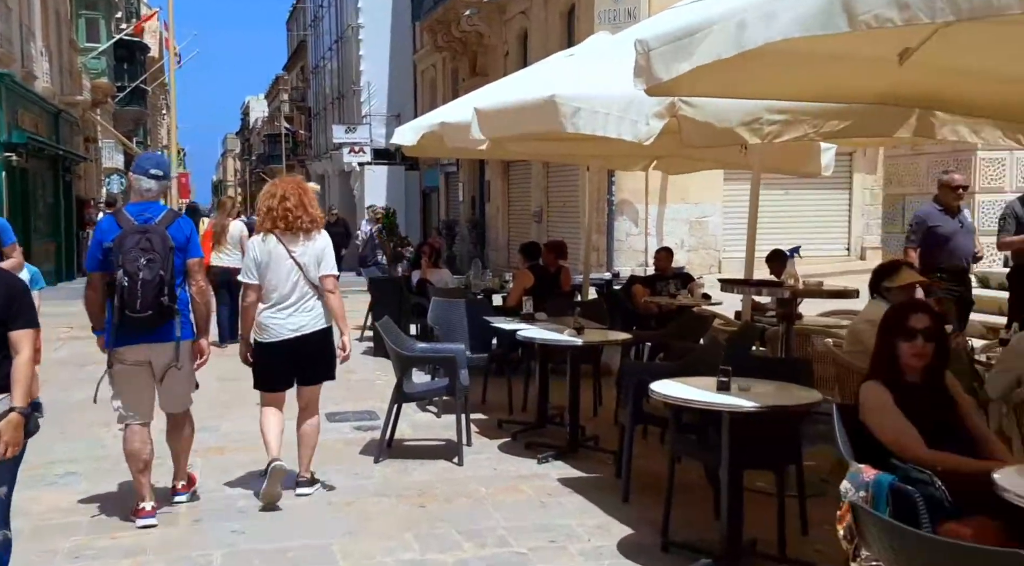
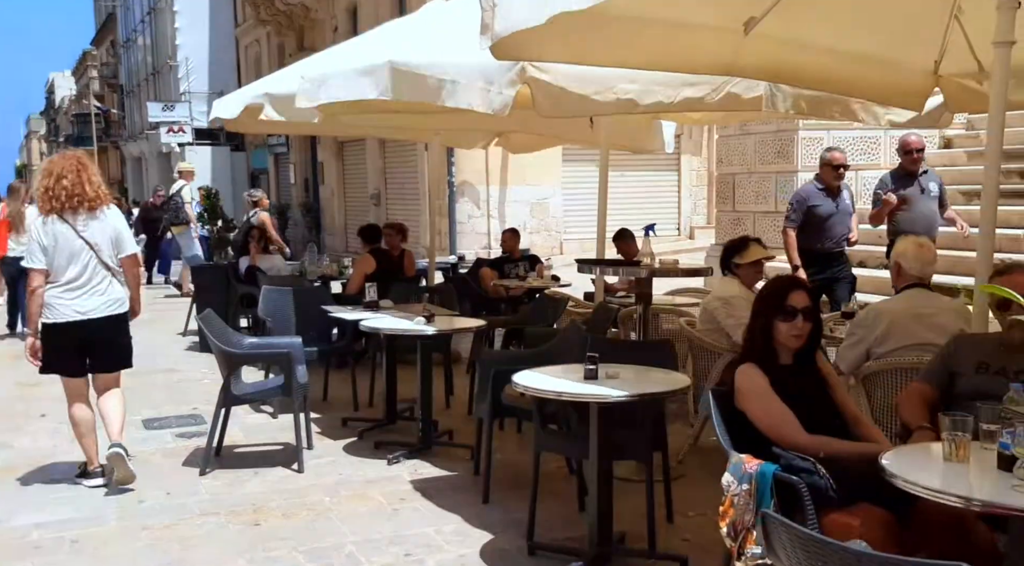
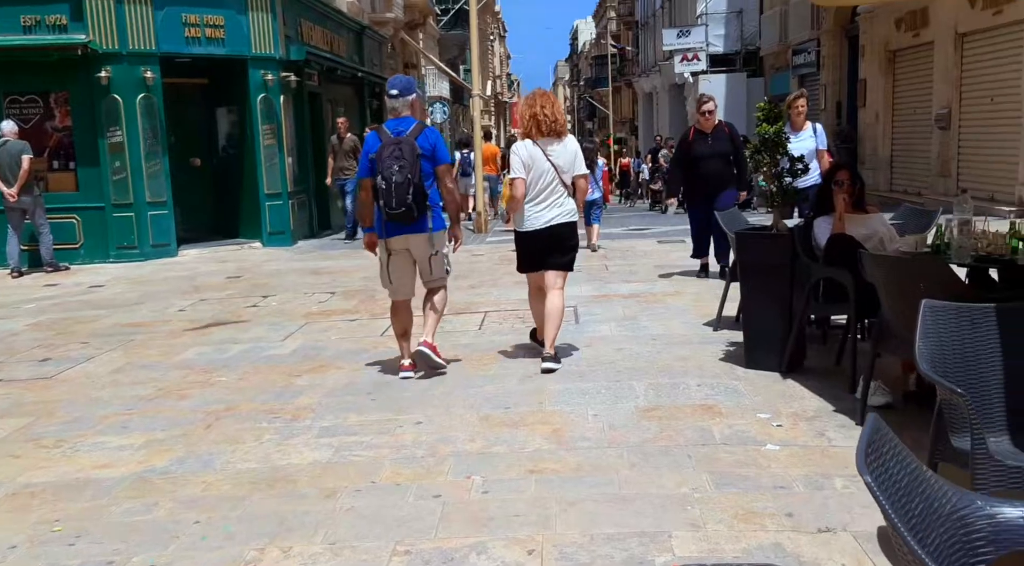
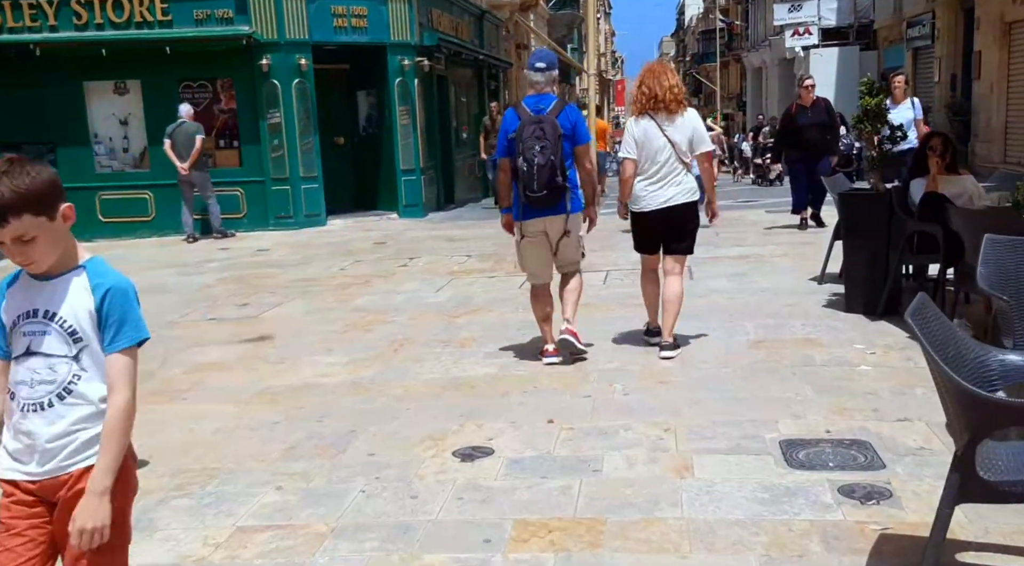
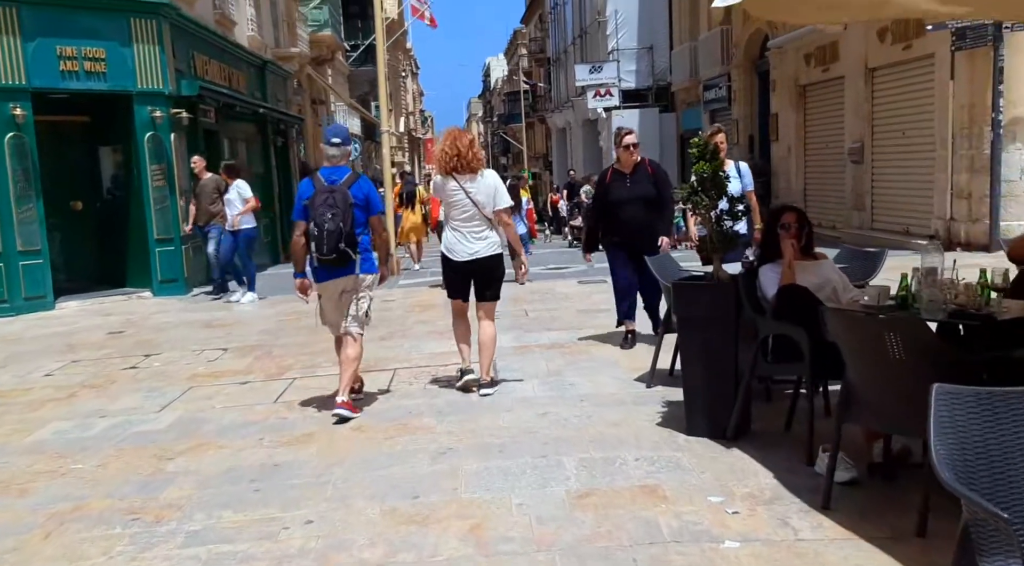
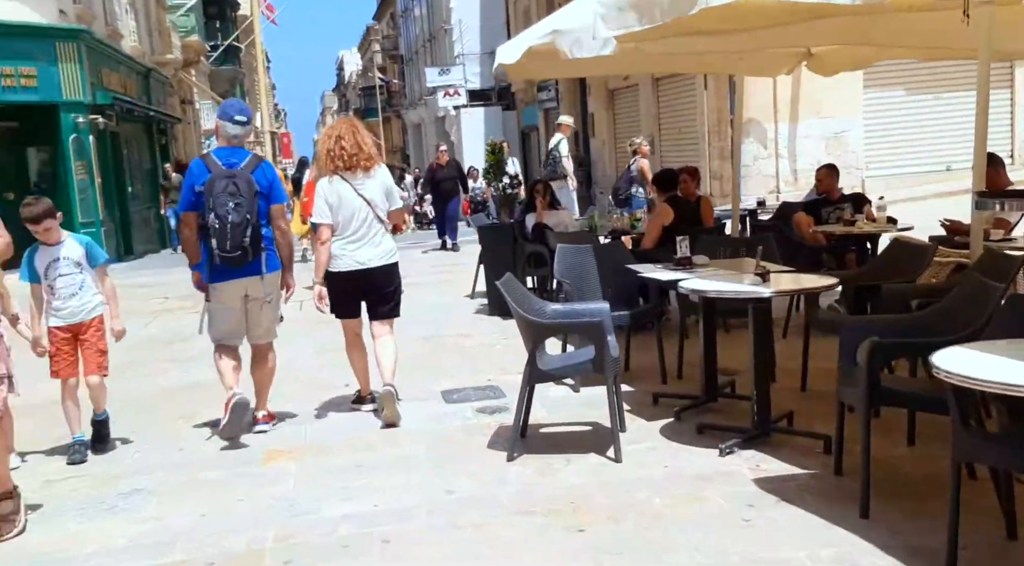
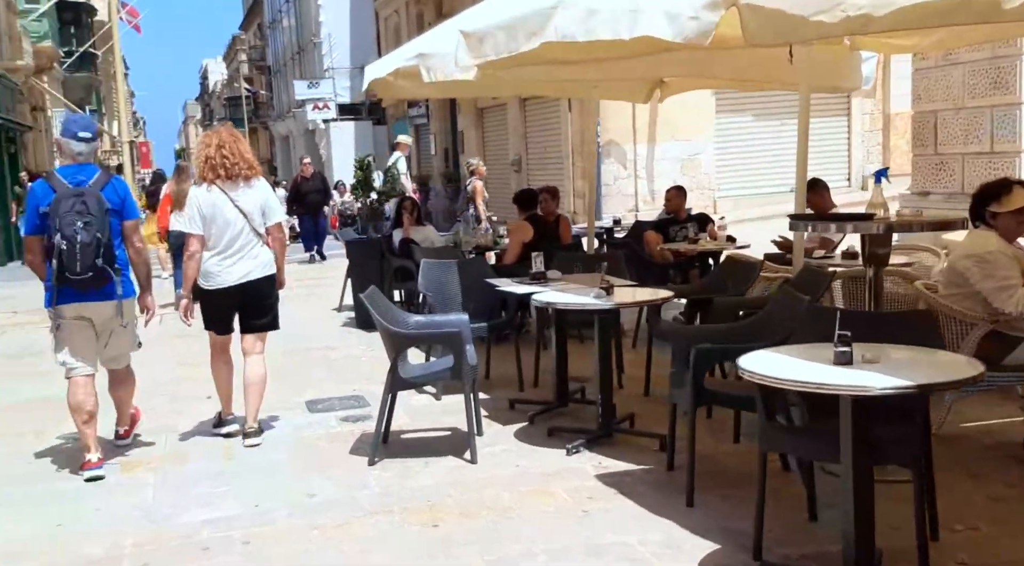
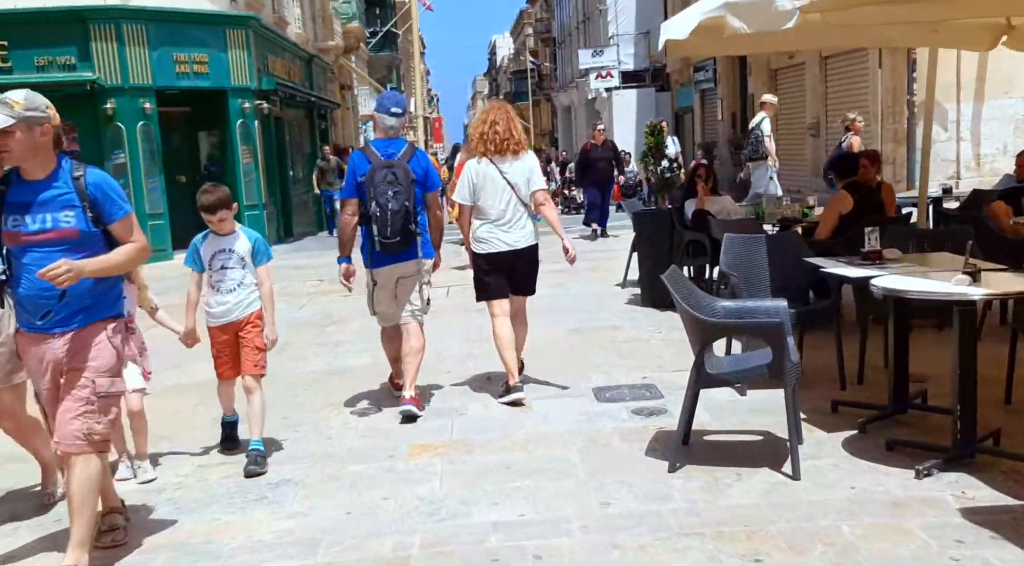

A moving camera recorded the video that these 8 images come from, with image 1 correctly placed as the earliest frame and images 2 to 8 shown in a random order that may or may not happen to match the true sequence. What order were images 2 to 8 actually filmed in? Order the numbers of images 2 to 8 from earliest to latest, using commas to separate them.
2, 7, 6, 8, 4, 3, 5
